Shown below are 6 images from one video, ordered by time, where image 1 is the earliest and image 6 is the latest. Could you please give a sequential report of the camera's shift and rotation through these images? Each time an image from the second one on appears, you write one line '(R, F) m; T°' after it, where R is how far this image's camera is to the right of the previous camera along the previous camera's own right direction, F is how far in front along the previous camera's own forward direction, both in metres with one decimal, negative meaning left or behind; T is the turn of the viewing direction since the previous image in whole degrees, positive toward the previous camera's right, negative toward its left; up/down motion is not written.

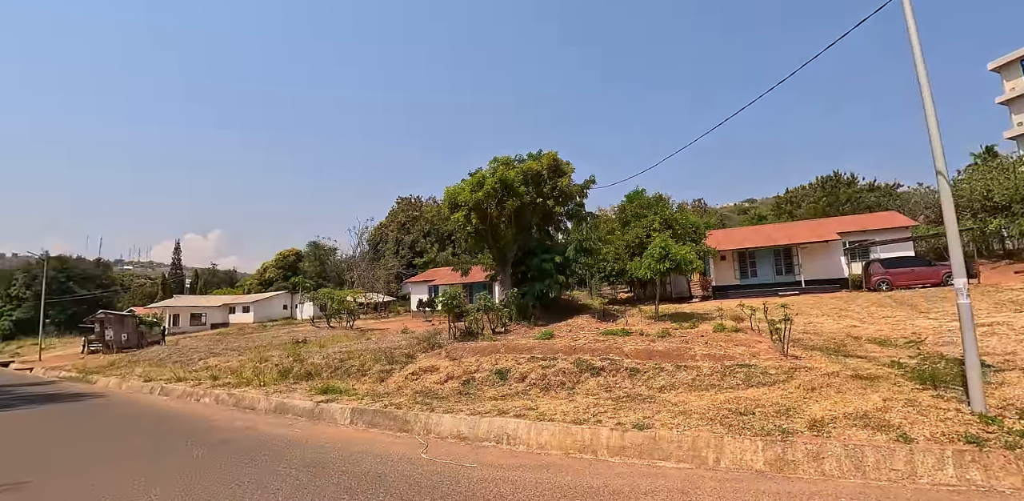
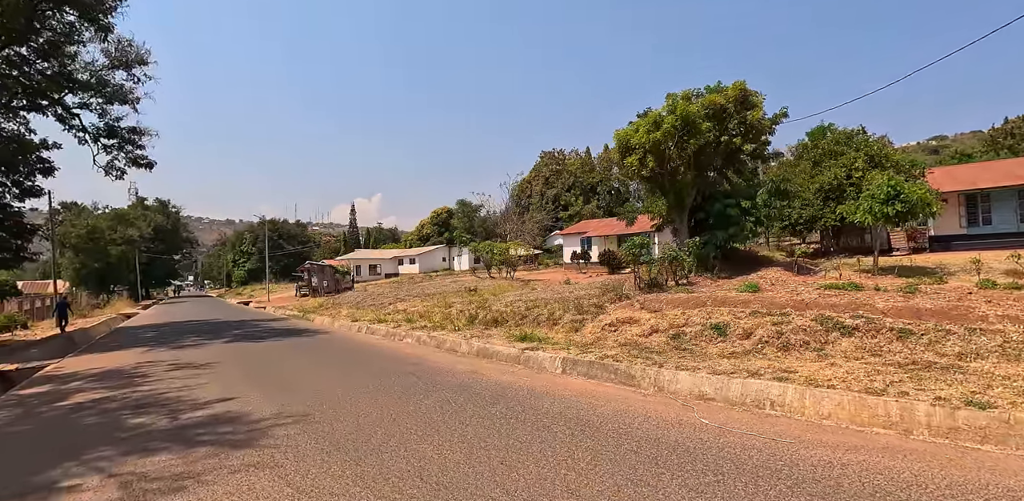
(-1.6, +0.9) m; -15°
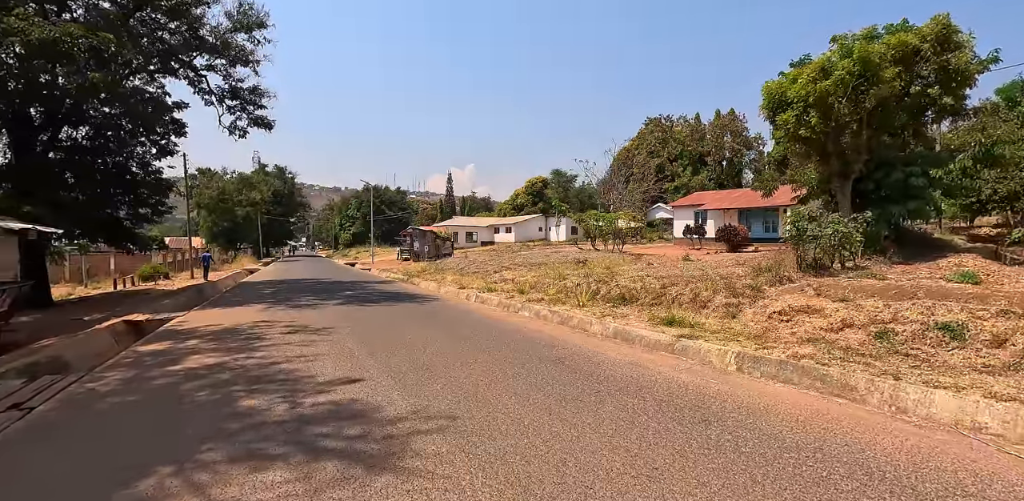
(-1.0, +1.5) m; -10°
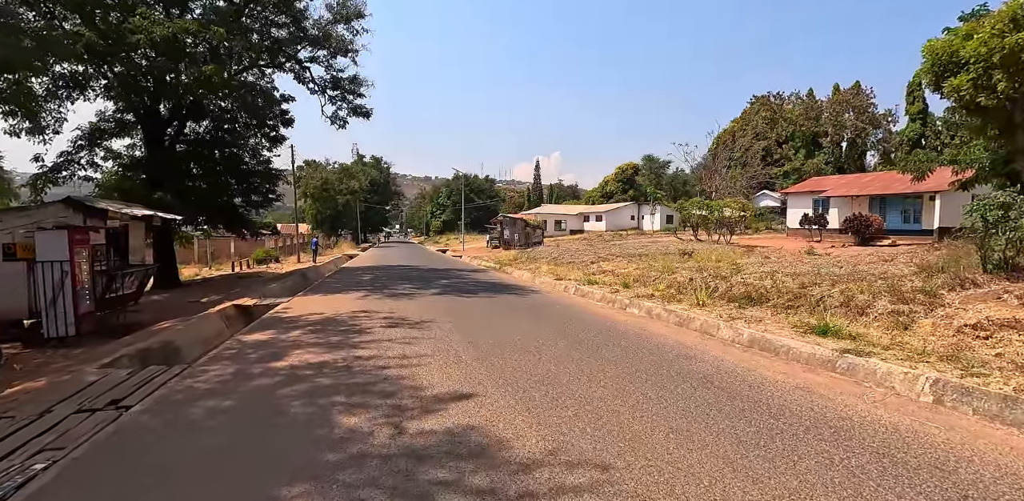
(-0.5, +0.9) m; -10°
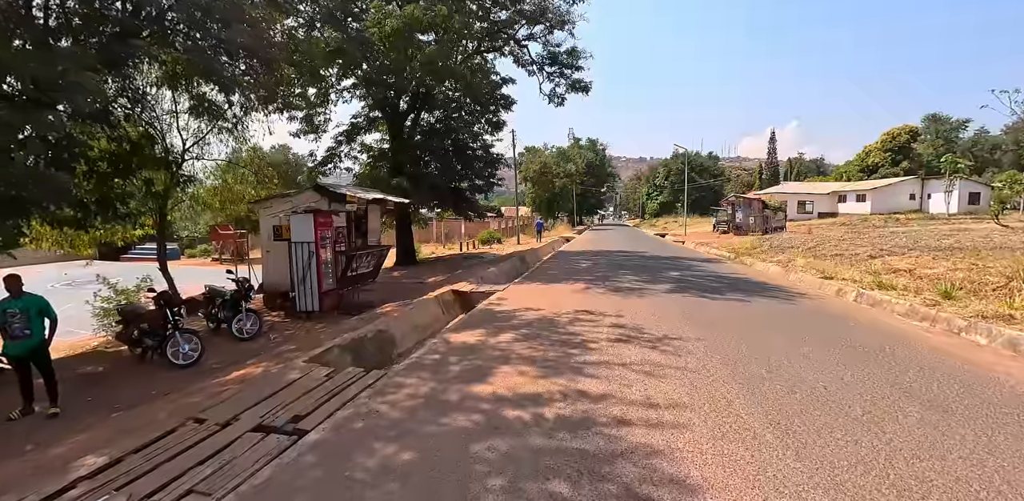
(-0.6, +1.6) m; -24°
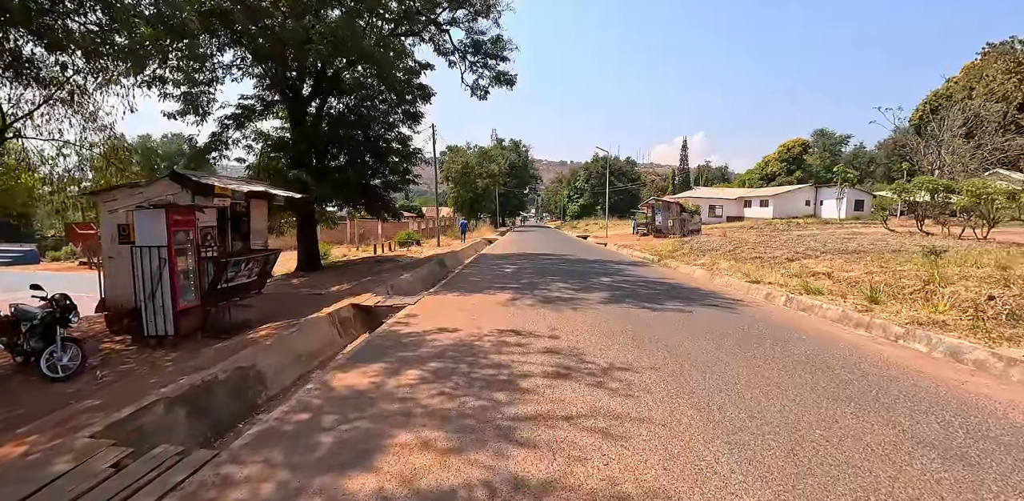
(+0.1, +1.2) m; +9°
